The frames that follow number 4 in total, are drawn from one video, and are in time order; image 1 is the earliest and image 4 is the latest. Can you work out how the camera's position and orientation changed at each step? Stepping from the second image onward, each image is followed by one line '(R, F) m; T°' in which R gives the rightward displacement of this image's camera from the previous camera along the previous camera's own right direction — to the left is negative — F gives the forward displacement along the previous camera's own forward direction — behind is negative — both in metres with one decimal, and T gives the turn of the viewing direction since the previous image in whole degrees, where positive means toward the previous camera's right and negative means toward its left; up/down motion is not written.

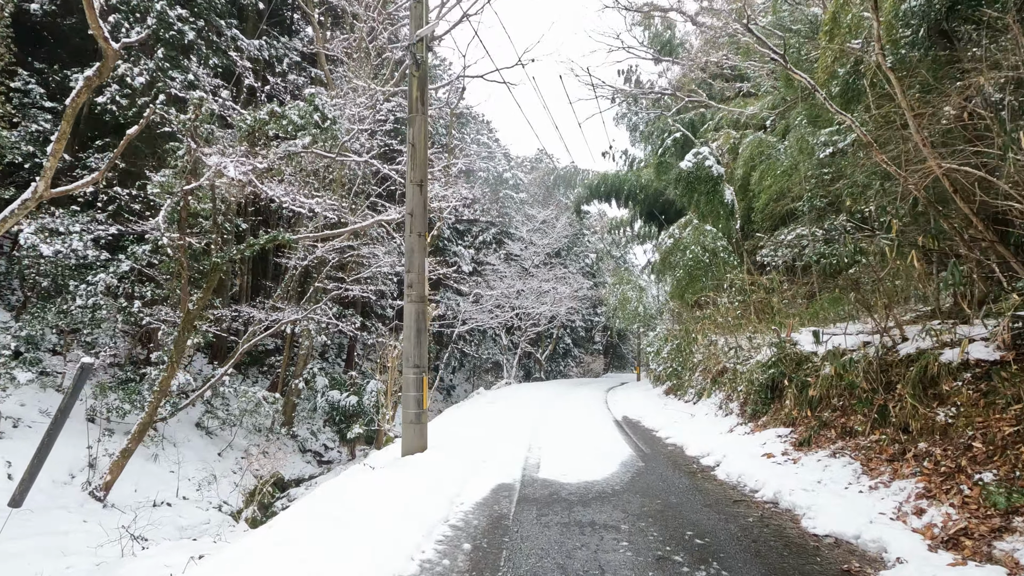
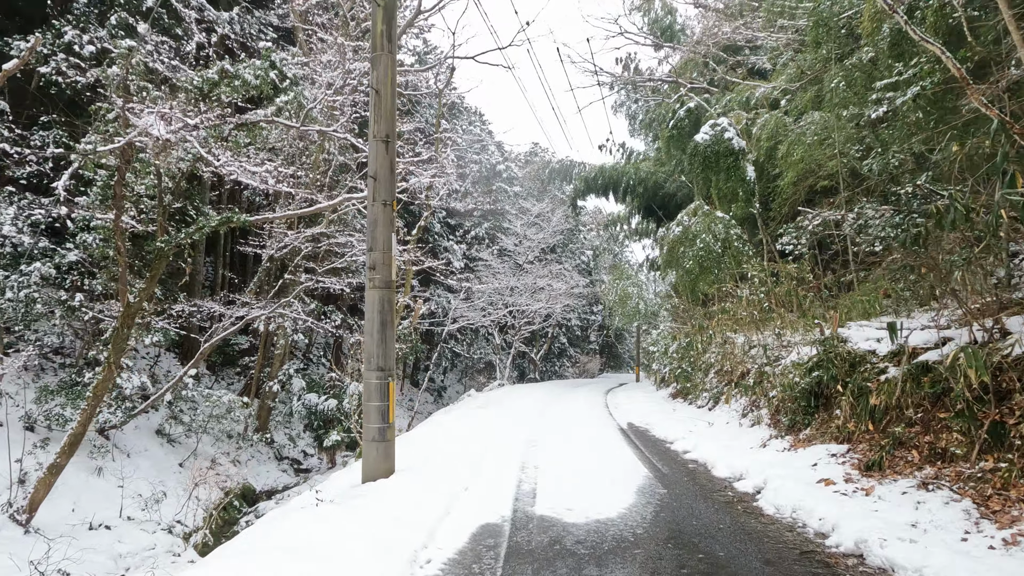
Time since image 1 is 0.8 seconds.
(0.0, +1.1) m; +1°
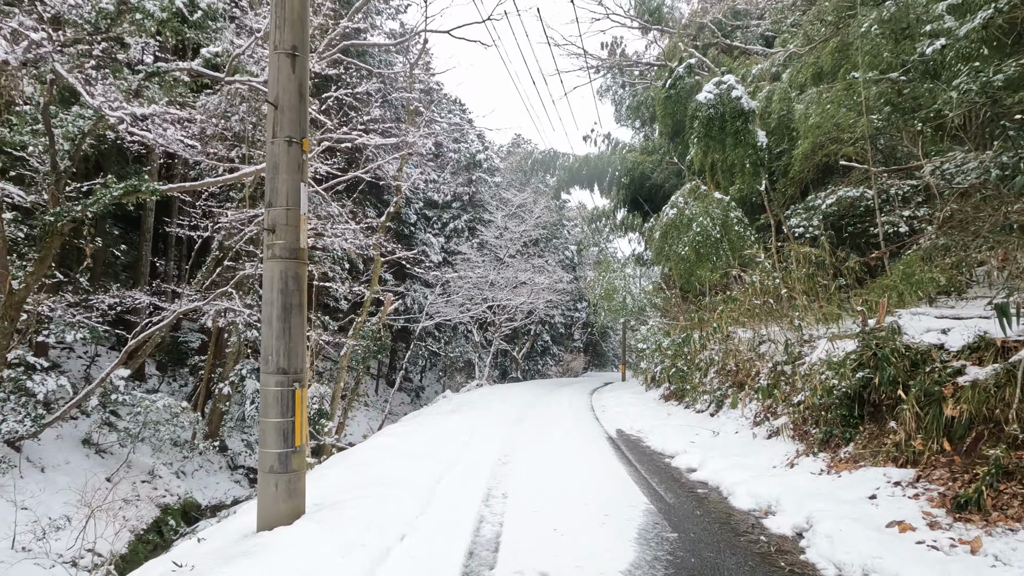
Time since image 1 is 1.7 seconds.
(+0.2, +1.2) m; +2°
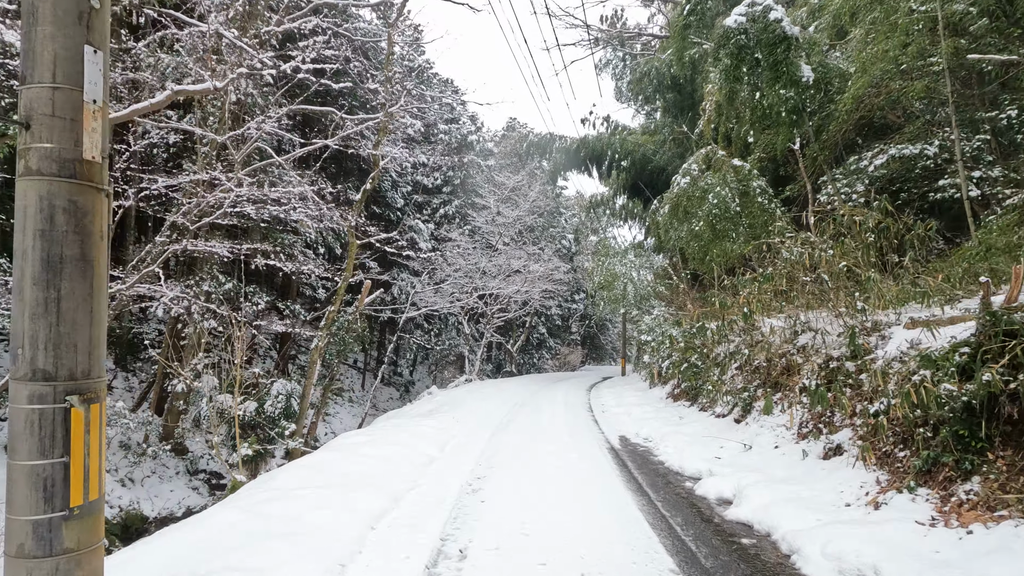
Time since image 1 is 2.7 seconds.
(+0.2, +1.3) m; 0°
